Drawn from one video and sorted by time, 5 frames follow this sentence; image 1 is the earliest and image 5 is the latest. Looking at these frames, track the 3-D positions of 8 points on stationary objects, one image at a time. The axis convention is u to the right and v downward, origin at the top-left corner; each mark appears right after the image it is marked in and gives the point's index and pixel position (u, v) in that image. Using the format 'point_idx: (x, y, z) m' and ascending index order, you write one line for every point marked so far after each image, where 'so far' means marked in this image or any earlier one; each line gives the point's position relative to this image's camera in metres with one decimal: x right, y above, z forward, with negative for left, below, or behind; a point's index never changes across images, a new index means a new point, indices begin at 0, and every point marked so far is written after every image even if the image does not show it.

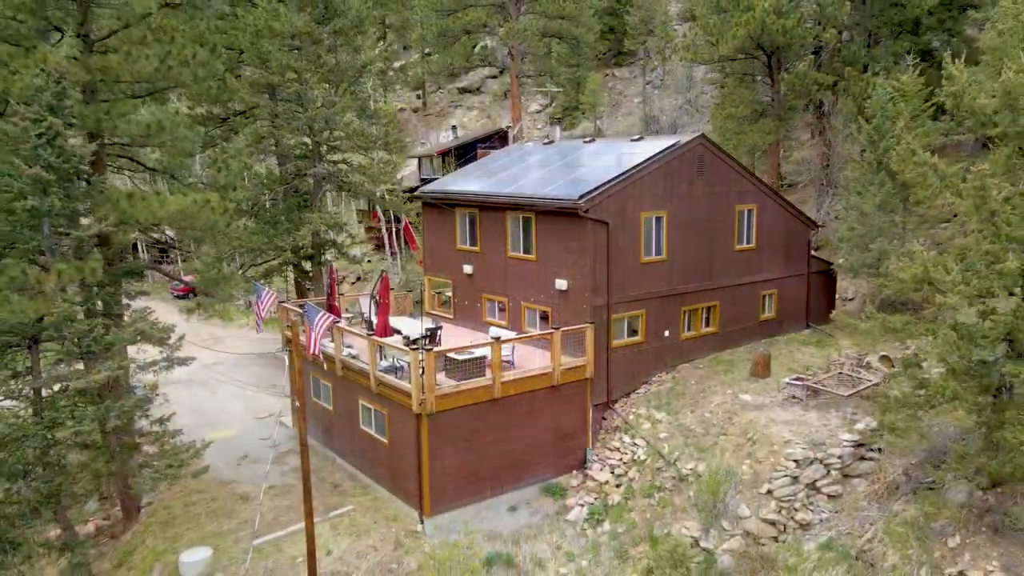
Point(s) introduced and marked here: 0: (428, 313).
0: (-2.1, -0.6, +17.9) m
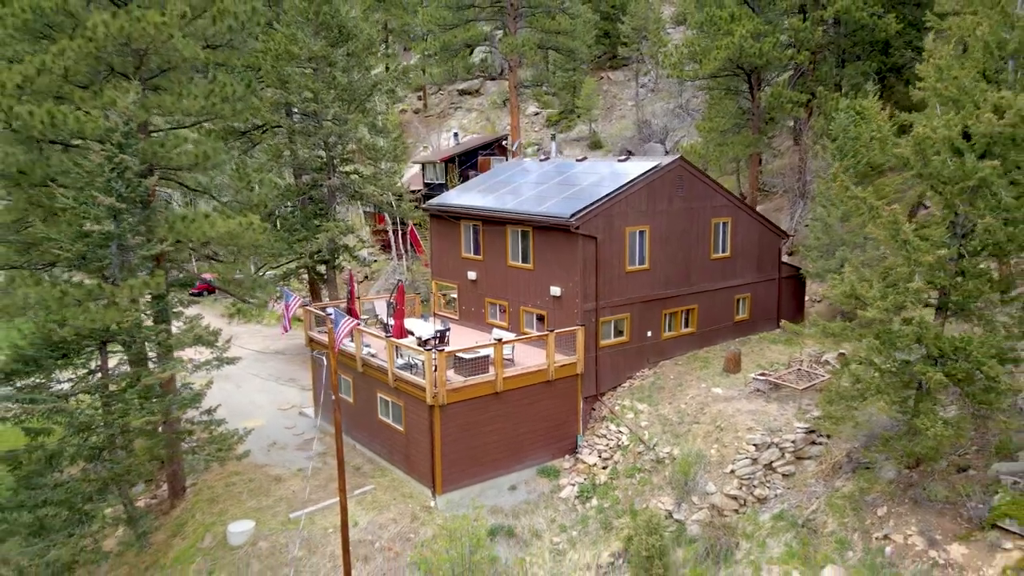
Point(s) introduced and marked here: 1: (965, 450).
0: (-2.1, -0.7, +19.7) m
1: (+7.2, -2.5, +11.7) m
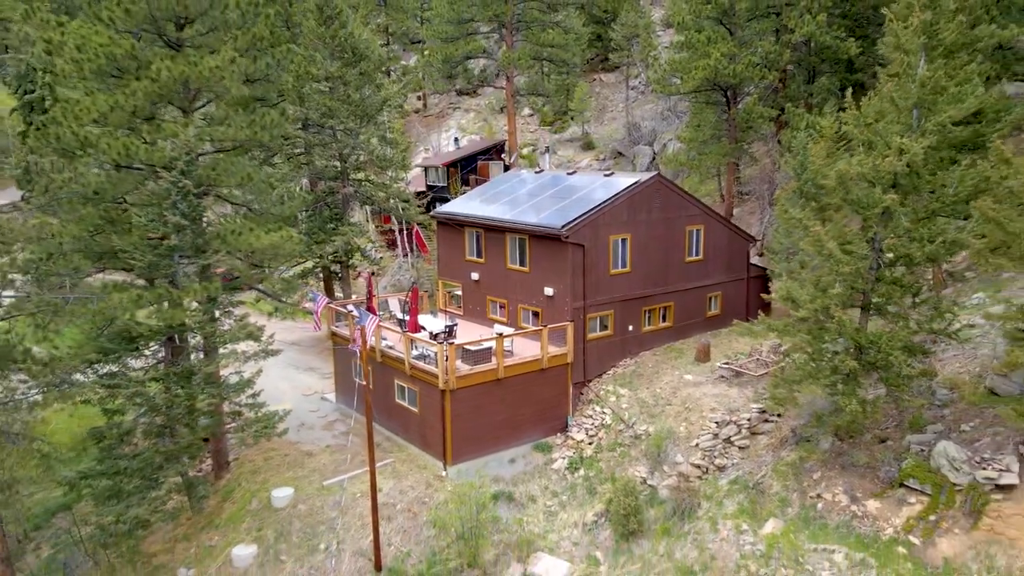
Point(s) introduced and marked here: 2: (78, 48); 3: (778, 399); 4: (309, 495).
0: (-2.2, -0.7, +22.1) m
1: (+7.2, -2.6, +14.1) m
2: (-8.6, +4.7, +14.5) m
3: (+5.2, -2.2, +14.3) m
4: (-4.3, -4.4, +15.7) m
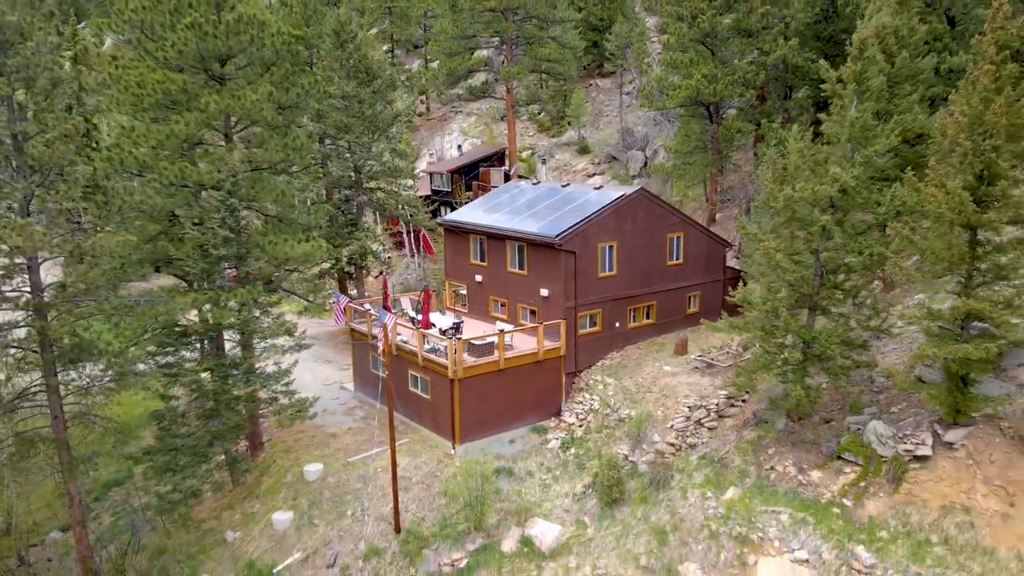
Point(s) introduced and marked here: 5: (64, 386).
0: (-2.2, -0.7, +24.4) m
1: (+7.2, -2.7, +16.5) m
2: (-8.6, +4.7, +16.8) m
3: (+5.2, -2.2, +16.7) m
4: (-4.4, -4.5, +18.1) m
5: (-9.3, -2.0, +15.2) m
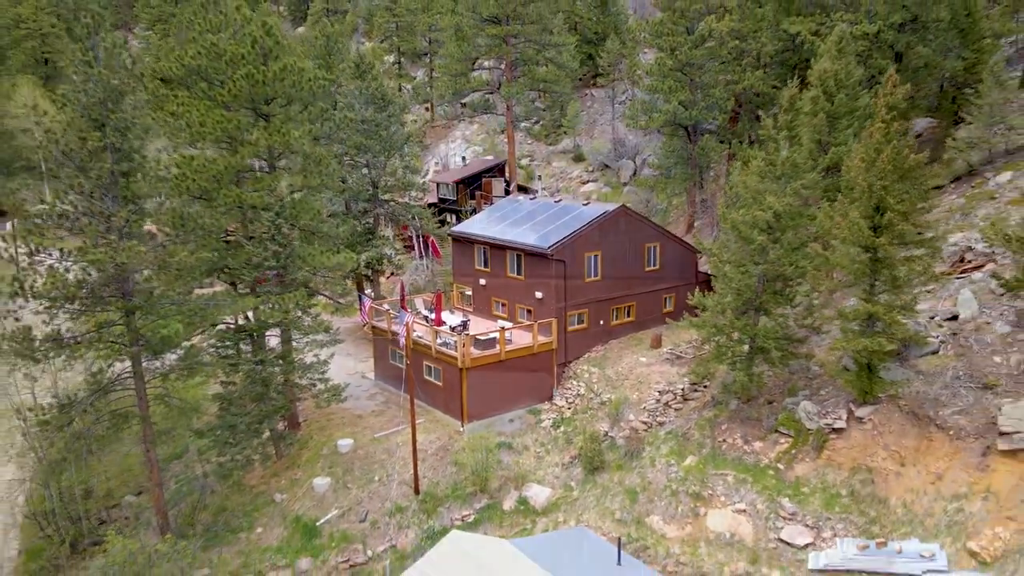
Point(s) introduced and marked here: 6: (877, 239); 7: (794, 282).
0: (-2.2, -0.7, +28.0) m
1: (+7.2, -2.8, +20.1) m
2: (-8.6, +4.5, +20.3) m
3: (+5.1, -2.4, +20.2) m
4: (-4.4, -4.6, +21.7) m
5: (-9.3, -2.2, +18.8) m
6: (+7.9, +1.1, +15.8) m
7: (+7.1, +0.1, +18.6) m
